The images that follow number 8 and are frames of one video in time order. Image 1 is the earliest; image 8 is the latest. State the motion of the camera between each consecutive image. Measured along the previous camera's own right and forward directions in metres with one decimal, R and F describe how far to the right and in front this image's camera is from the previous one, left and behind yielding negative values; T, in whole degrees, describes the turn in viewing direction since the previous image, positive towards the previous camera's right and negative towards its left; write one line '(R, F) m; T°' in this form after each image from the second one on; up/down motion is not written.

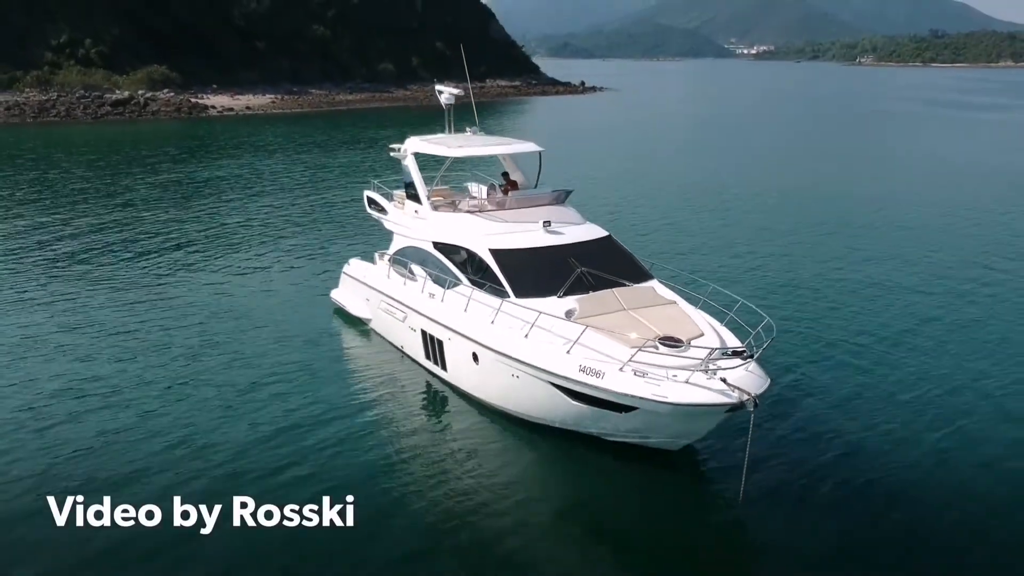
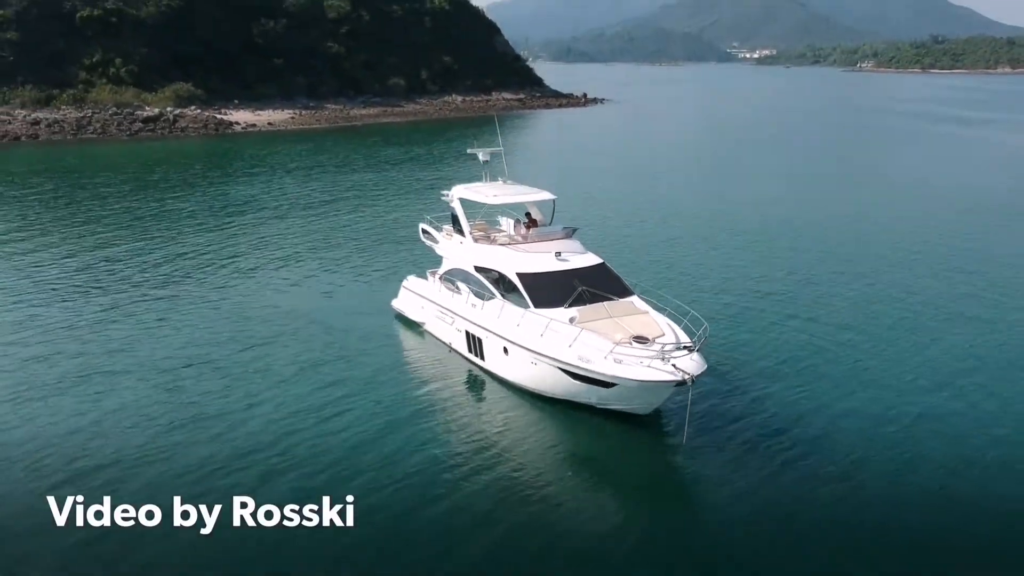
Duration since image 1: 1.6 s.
(-0.2, -2.3) m; 0°
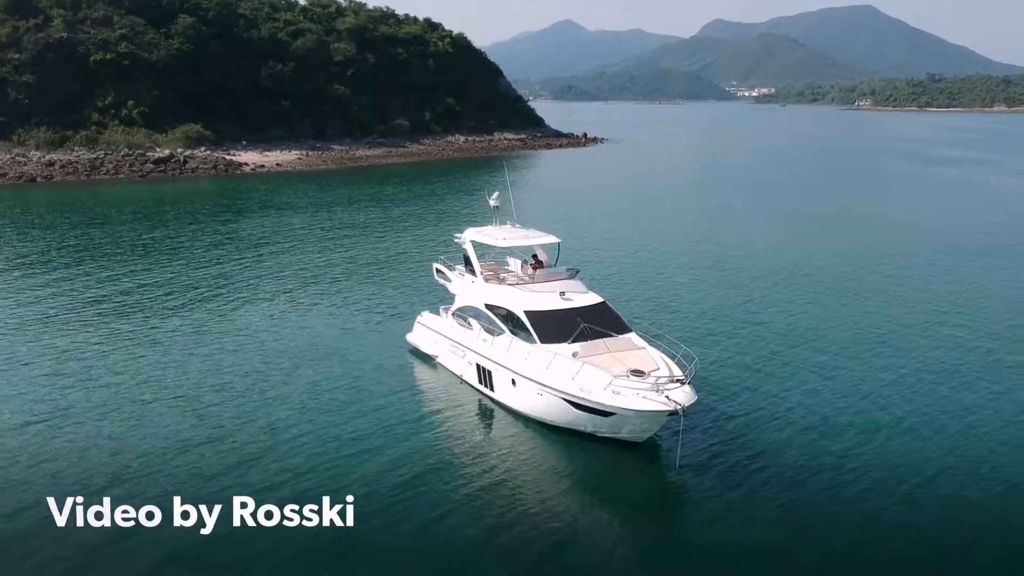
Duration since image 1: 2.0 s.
(-0.1, -0.7) m; 0°
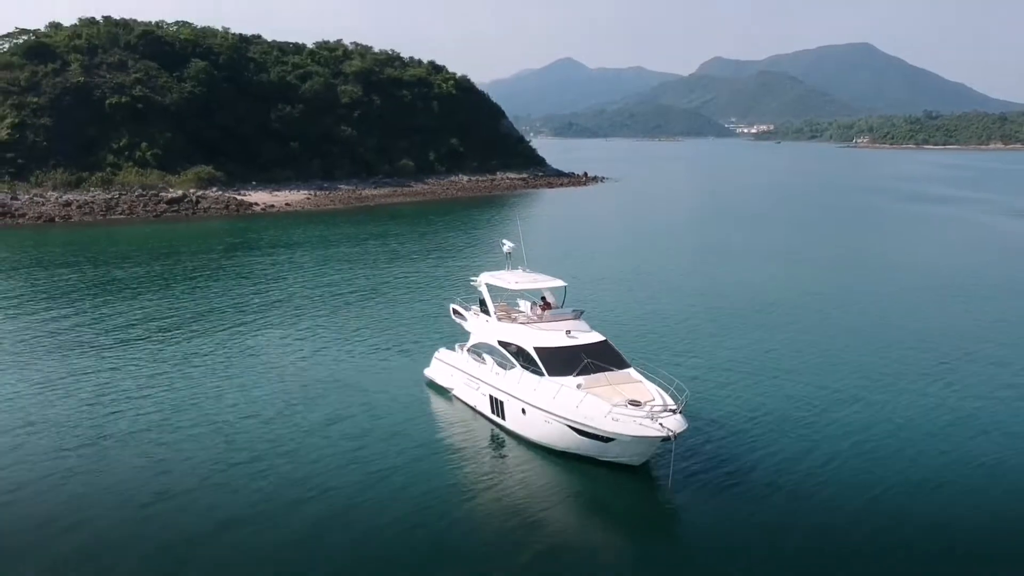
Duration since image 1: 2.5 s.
(-0.1, -0.9) m; 0°
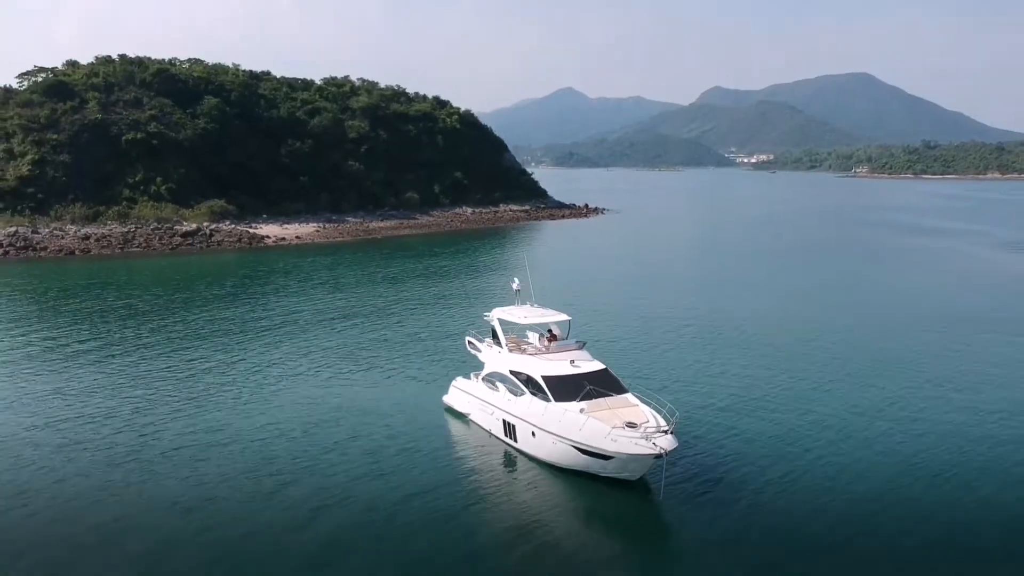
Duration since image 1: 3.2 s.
(-0.1, -1.2) m; 0°
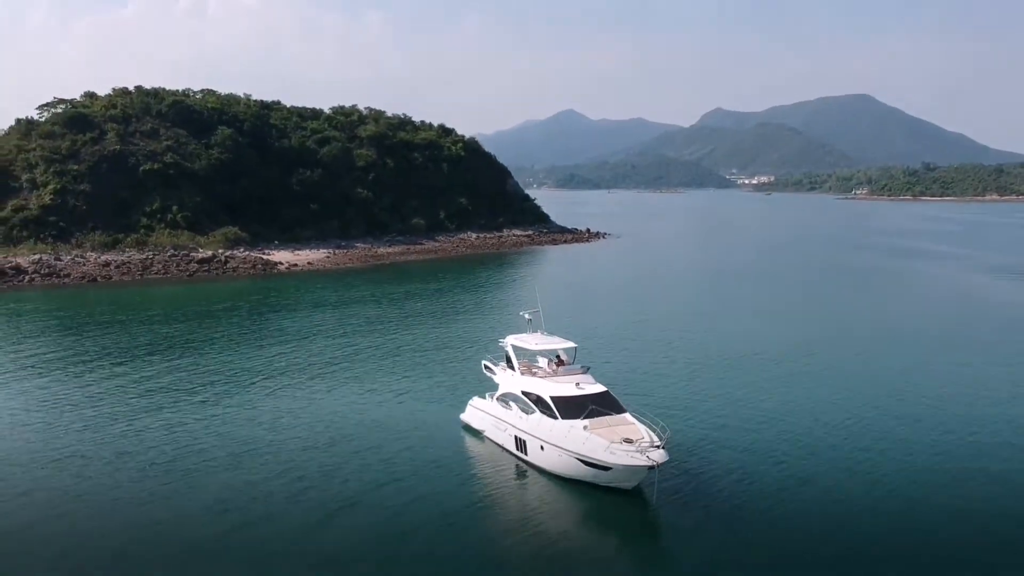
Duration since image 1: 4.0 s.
(-0.1, -1.5) m; 0°
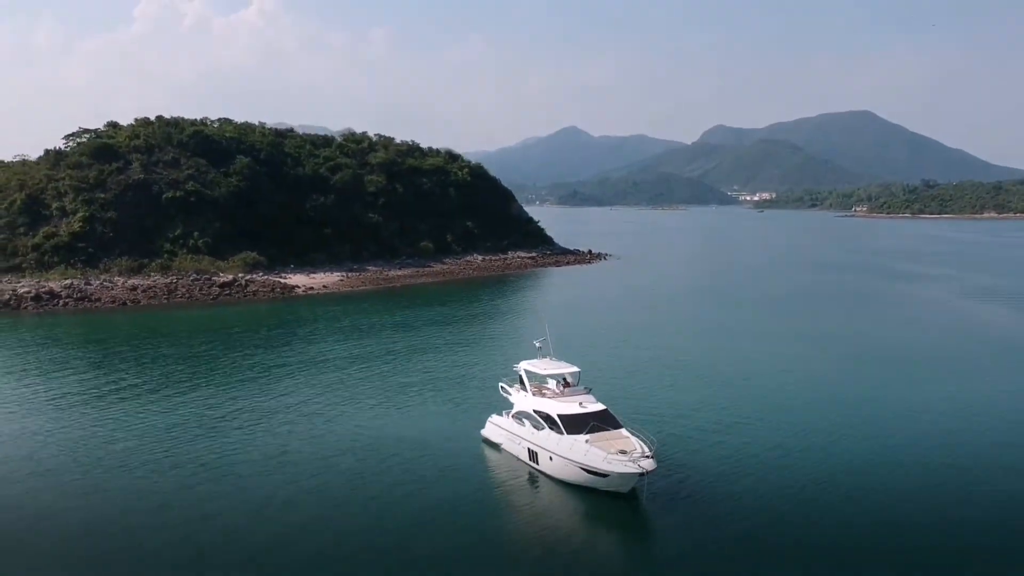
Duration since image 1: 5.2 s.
(-0.2, -2.3) m; 0°
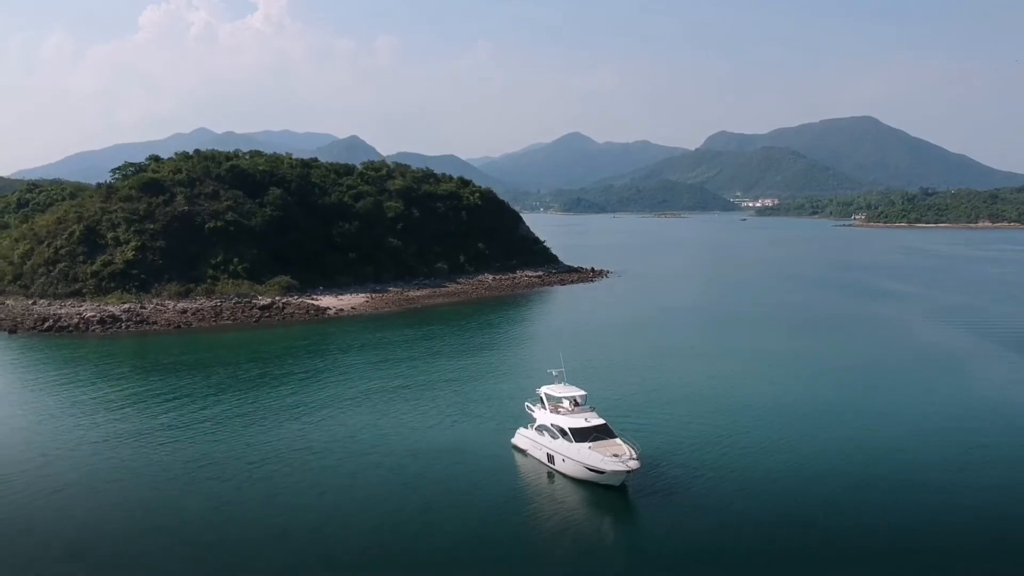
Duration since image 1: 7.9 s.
(-0.5, -5.2) m; 0°
